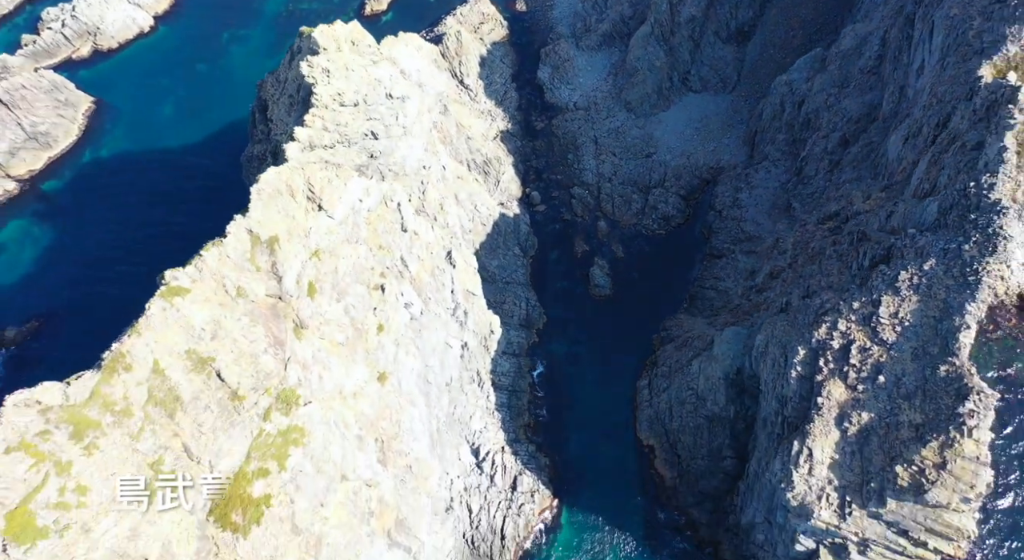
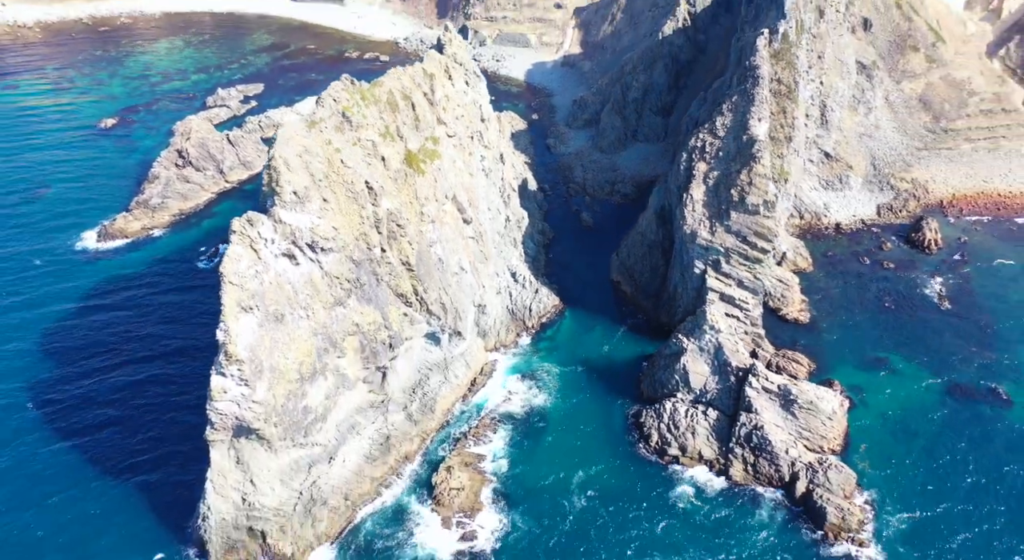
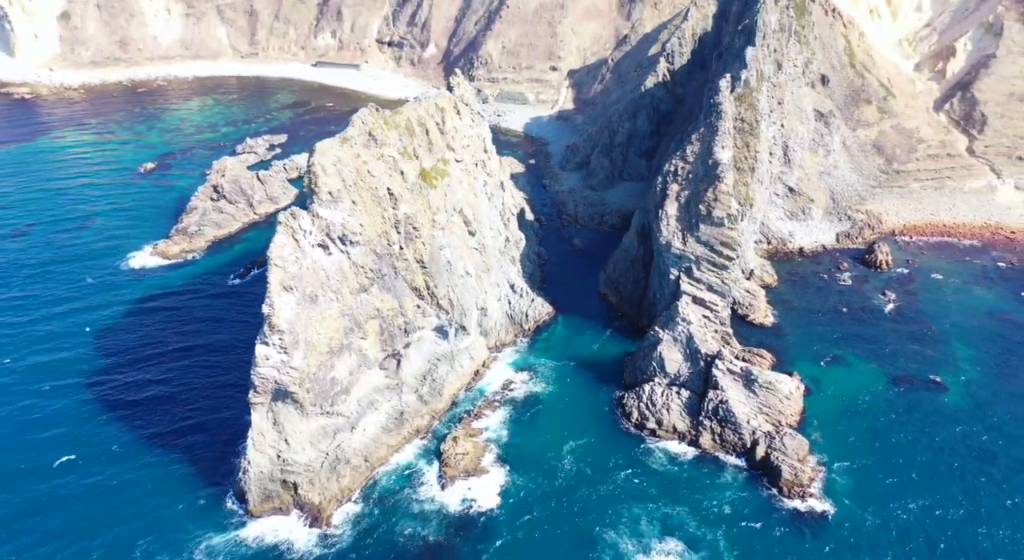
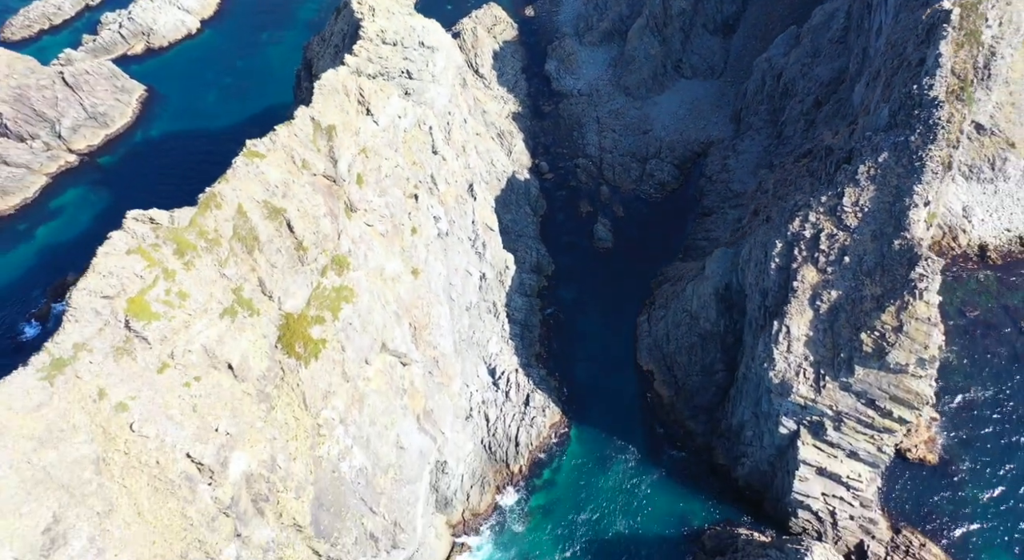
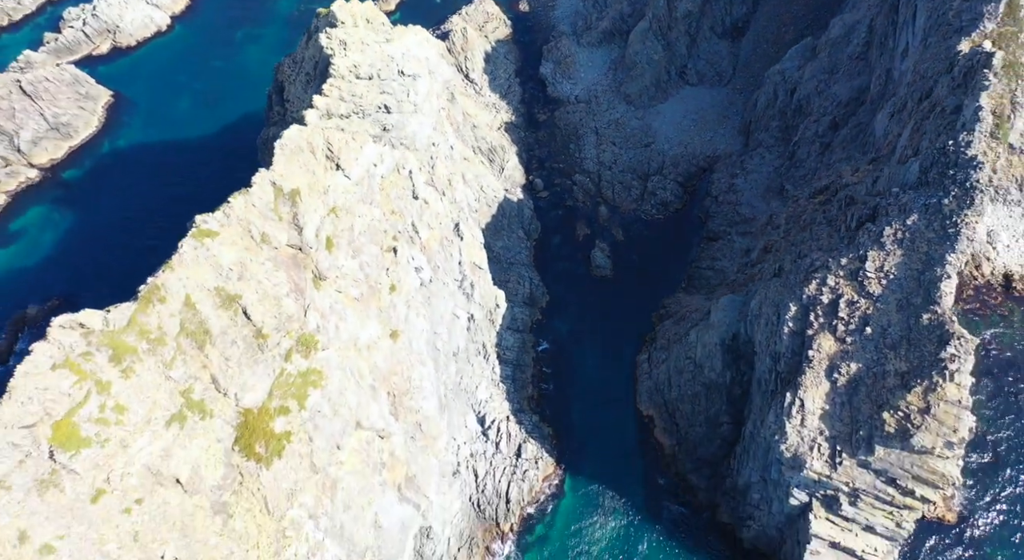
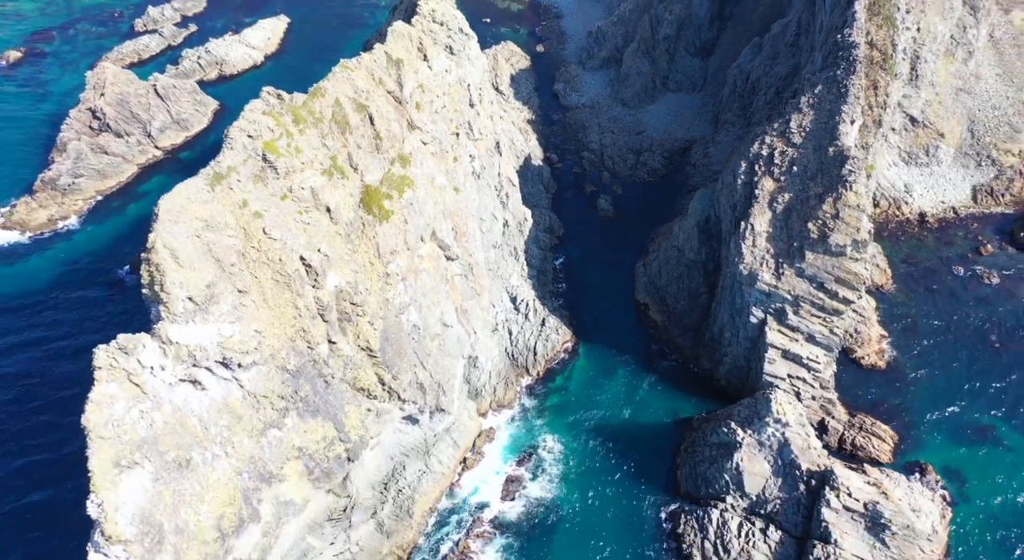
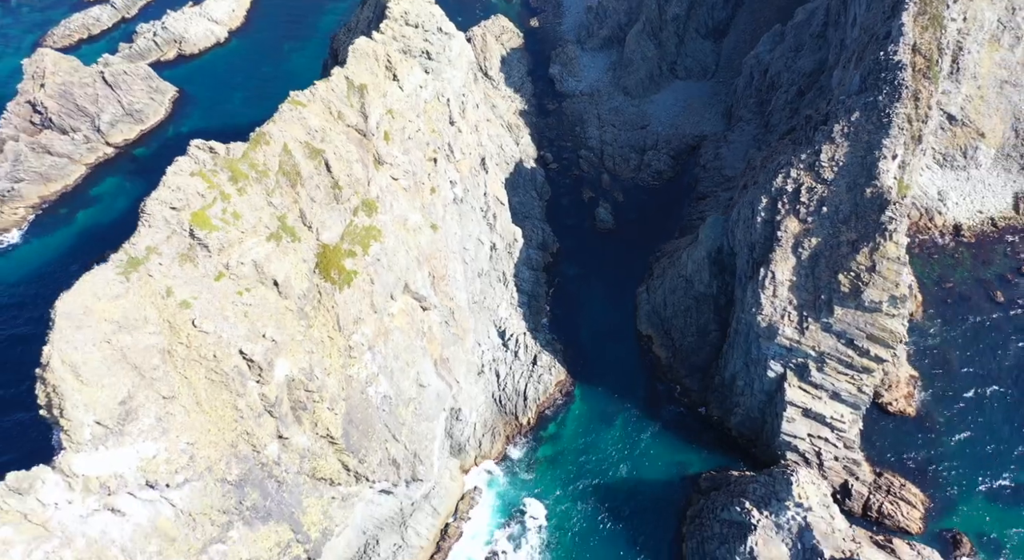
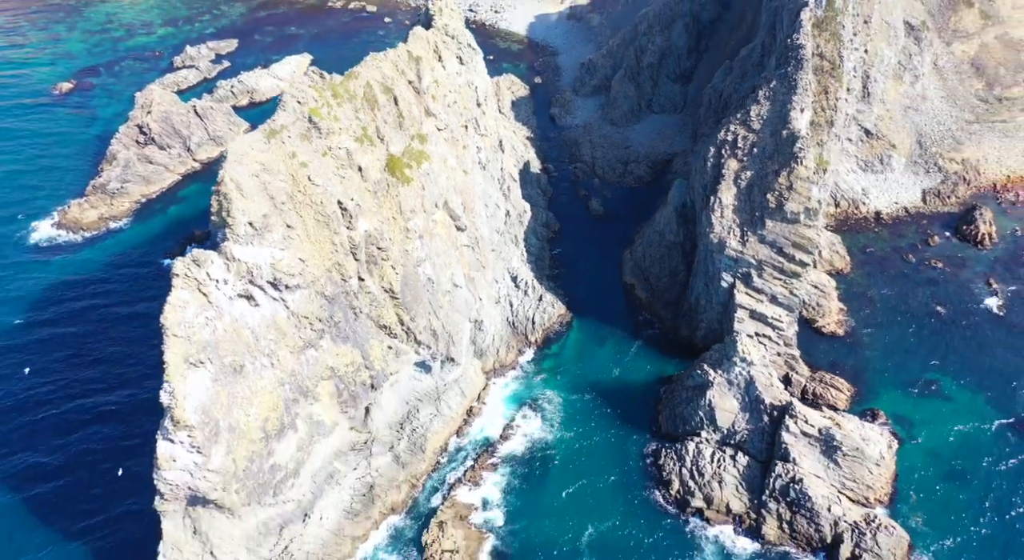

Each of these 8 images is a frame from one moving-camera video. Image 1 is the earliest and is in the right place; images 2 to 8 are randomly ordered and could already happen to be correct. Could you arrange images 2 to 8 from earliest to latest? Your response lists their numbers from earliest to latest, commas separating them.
5, 4, 7, 6, 8, 2, 3
